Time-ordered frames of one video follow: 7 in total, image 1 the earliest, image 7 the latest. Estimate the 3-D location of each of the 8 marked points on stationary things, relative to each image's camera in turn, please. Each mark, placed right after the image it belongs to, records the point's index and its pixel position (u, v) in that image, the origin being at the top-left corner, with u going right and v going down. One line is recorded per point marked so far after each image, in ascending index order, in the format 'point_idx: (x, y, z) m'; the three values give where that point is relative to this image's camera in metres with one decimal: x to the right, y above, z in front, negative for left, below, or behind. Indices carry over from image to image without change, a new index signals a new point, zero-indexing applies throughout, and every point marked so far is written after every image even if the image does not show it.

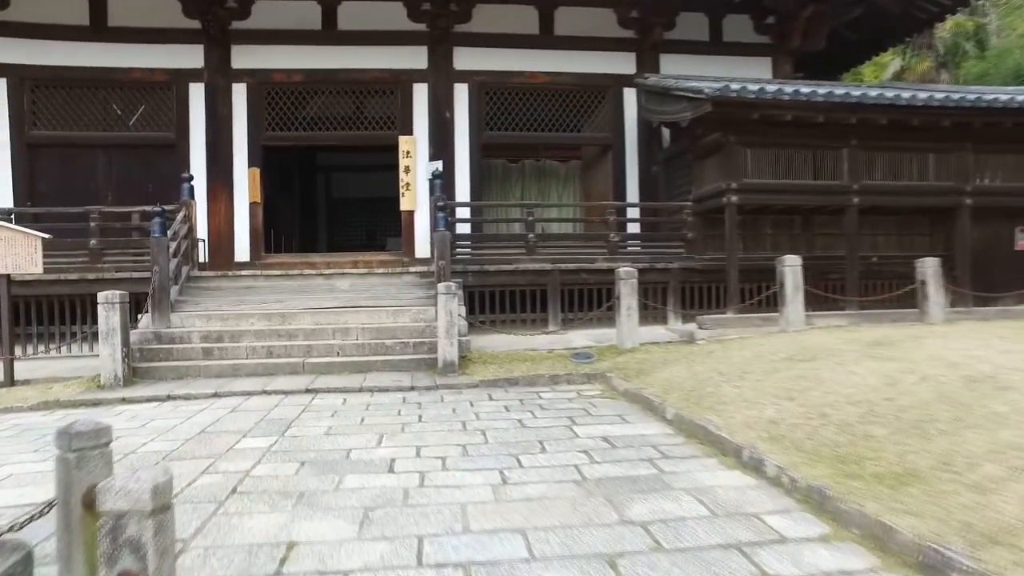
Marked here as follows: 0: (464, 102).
0: (-0.7, +2.5, +9.2) m
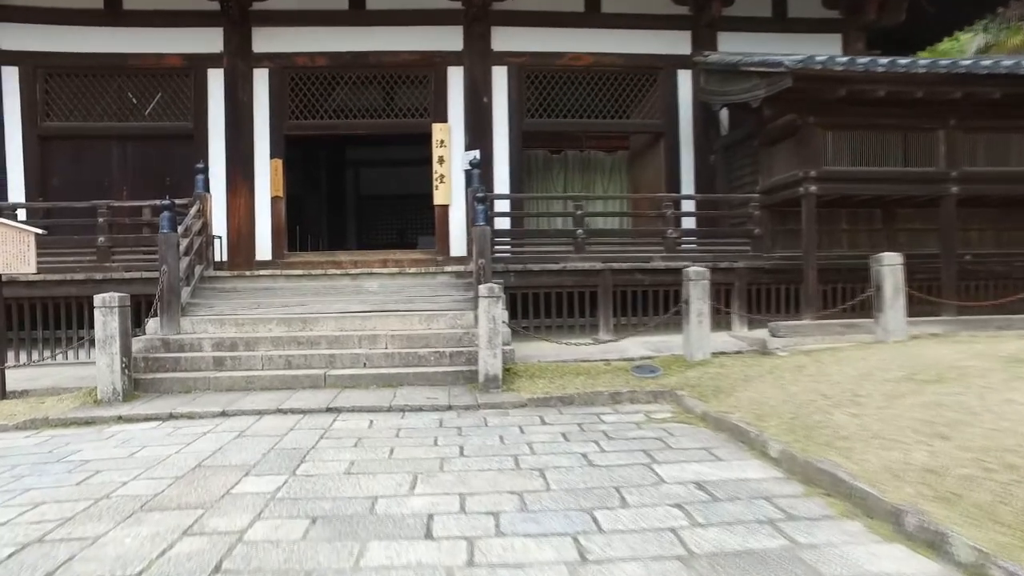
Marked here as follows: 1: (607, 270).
0: (-0.1, +2.5, +8.4) m
1: (+1.0, +0.2, +7.0) m
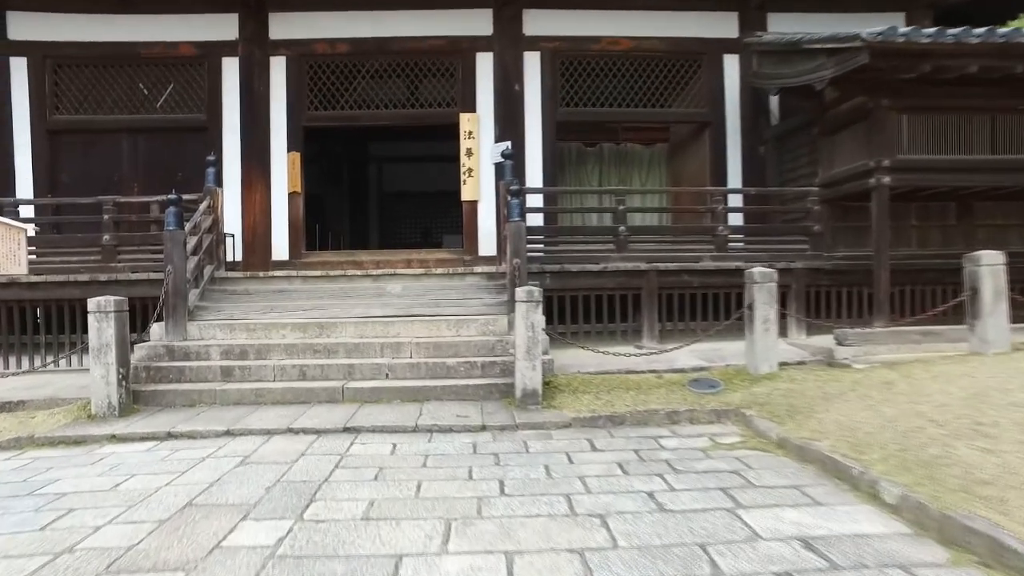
0: (+0.3, +2.5, +7.8) m
1: (+1.3, +0.2, +6.4) m
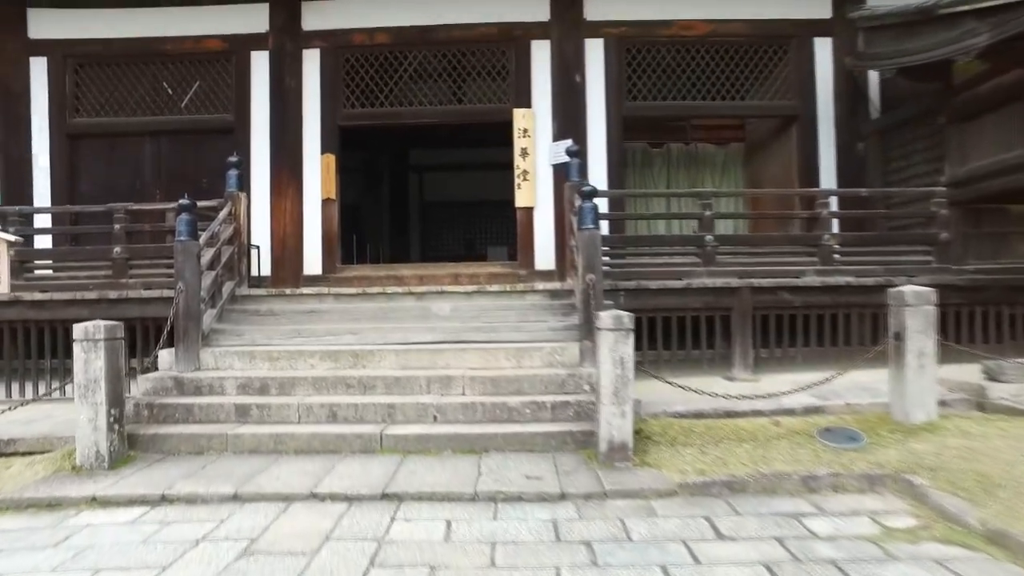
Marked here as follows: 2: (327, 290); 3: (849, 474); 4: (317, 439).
0: (+0.9, +2.3, +6.9) m
1: (+1.8, 0.0, +5.4) m
2: (-1.5, 0.0, +5.5) m
3: (+1.6, -0.9, +3.2) m
4: (-1.1, -0.9, +3.9) m
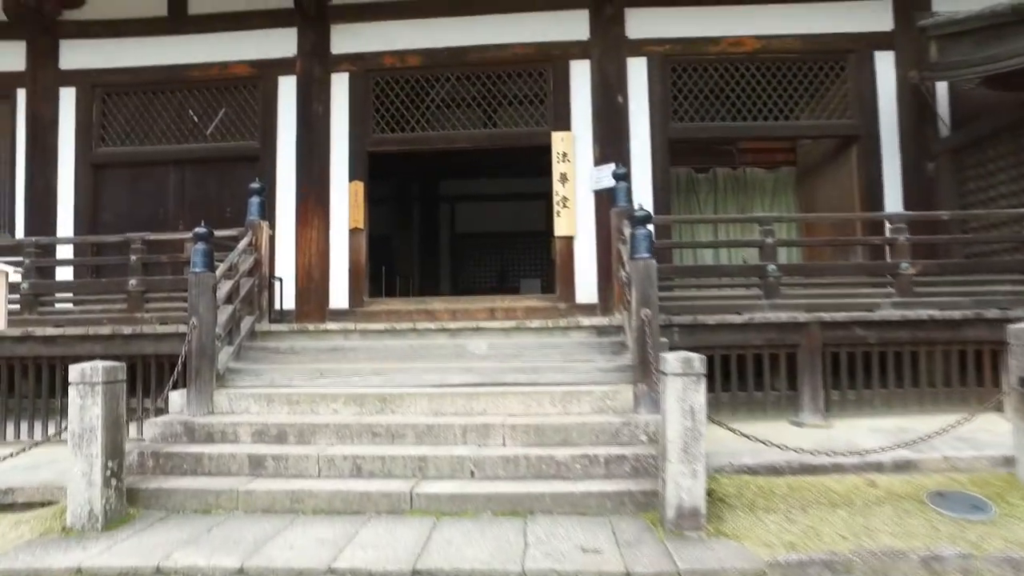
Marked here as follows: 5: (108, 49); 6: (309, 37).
0: (+1.2, +2.0, +6.4) m
1: (+2.1, -0.2, +4.8) m
2: (-1.2, -0.3, +5.1) m
3: (+1.8, -1.0, +2.6) m
4: (-0.9, -1.0, +3.4) m
5: (-4.1, +2.5, +7.0) m
6: (-2.0, +2.5, +6.7) m
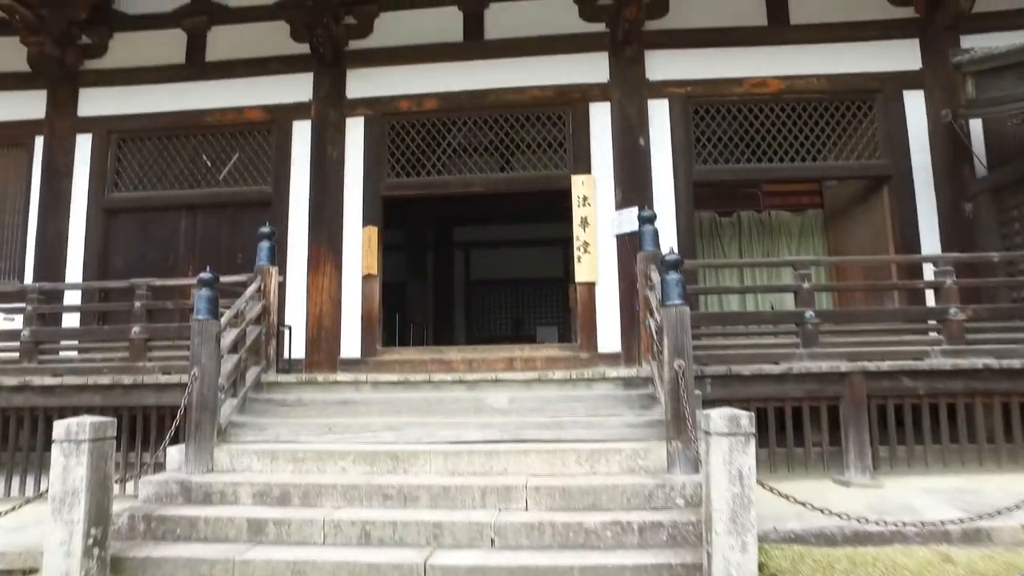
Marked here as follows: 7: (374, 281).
0: (+1.4, +1.5, +6.3) m
1: (+2.3, -0.6, +4.5) m
2: (-1.0, -0.6, +4.8) m
3: (+1.9, -1.2, +2.2) m
4: (-0.8, -1.3, +3.1) m
5: (-3.9, +2.0, +6.9) m
6: (-1.8, +2.0, +6.6) m
7: (-1.3, +0.1, +6.3) m
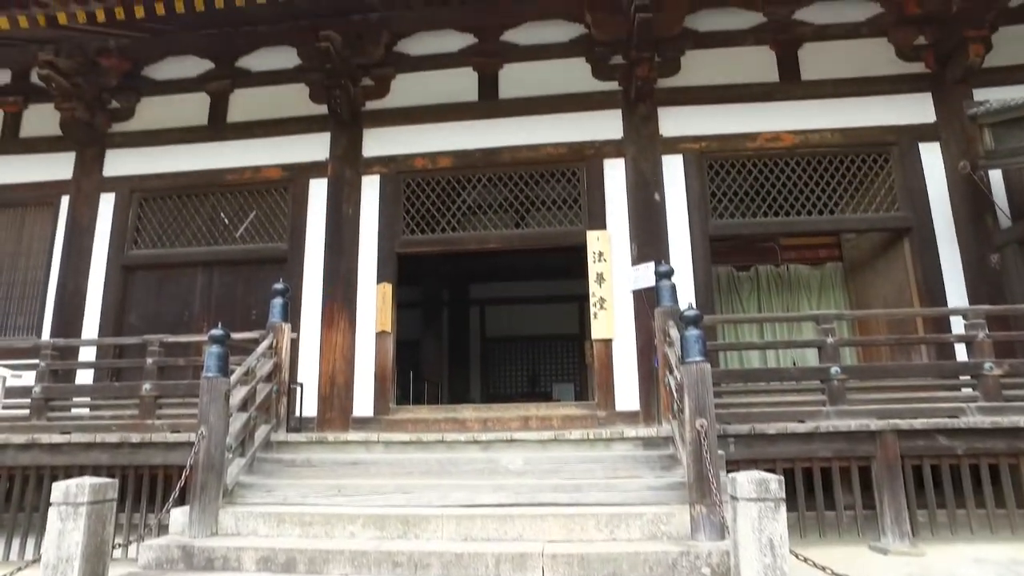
0: (+1.5, +1.0, +6.3) m
1: (+2.4, -0.9, +4.3) m
2: (-0.9, -1.0, +4.7) m
3: (+2.0, -1.3, +2.0) m
4: (-0.7, -1.5, +2.9) m
5: (-3.8, +1.4, +7.1) m
6: (-1.7, +1.5, +6.7) m
7: (-1.1, -0.5, +6.2) m
